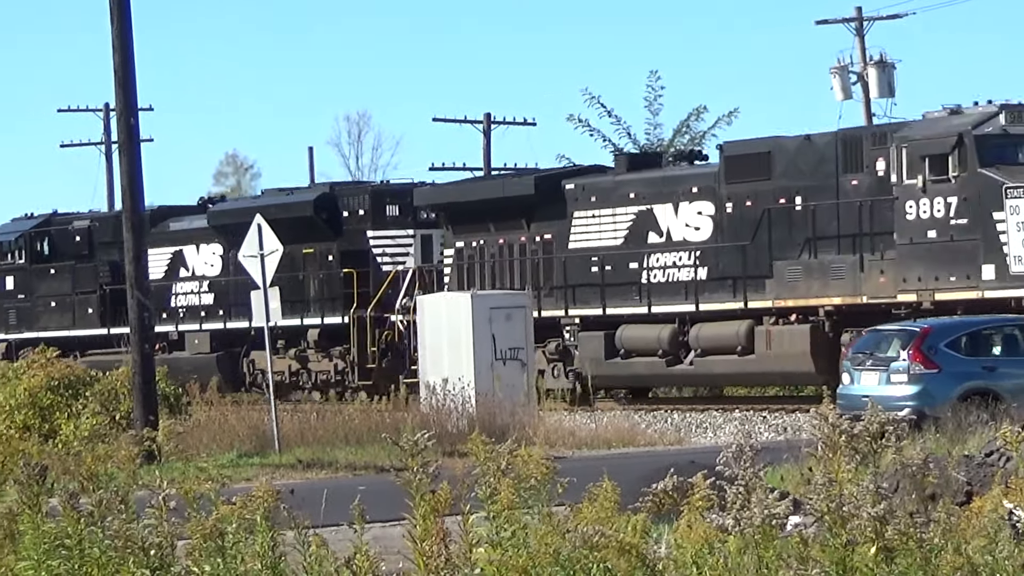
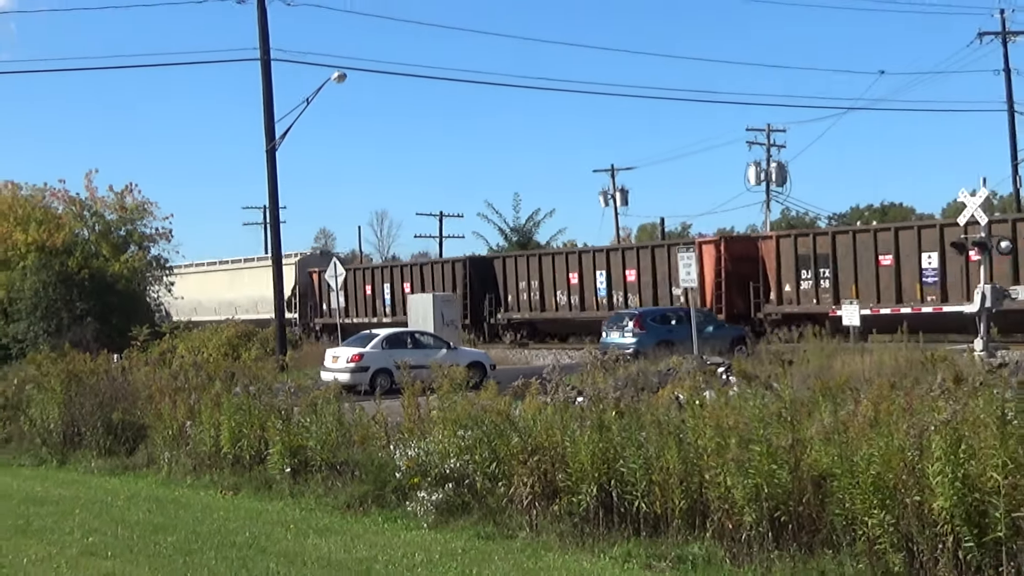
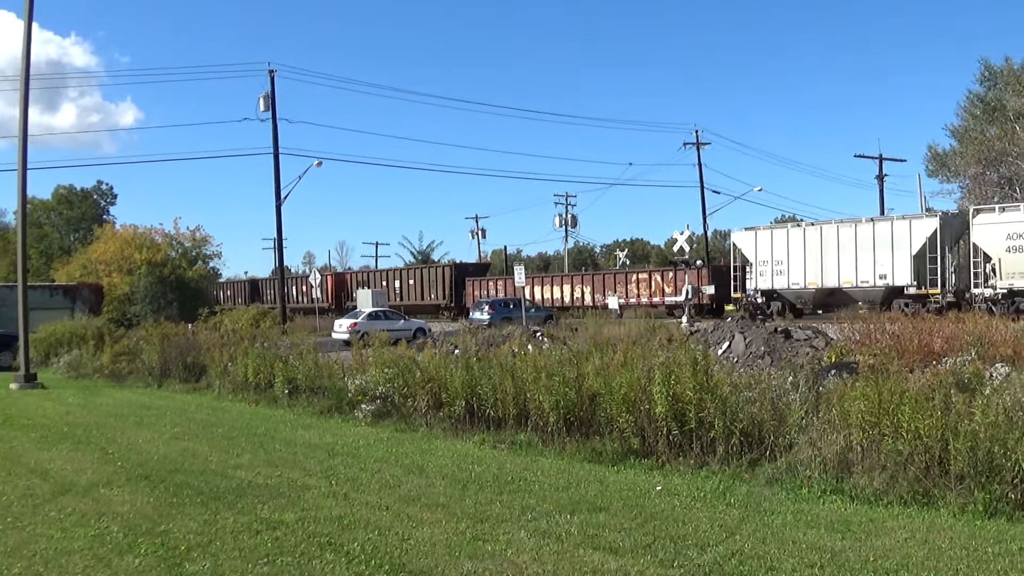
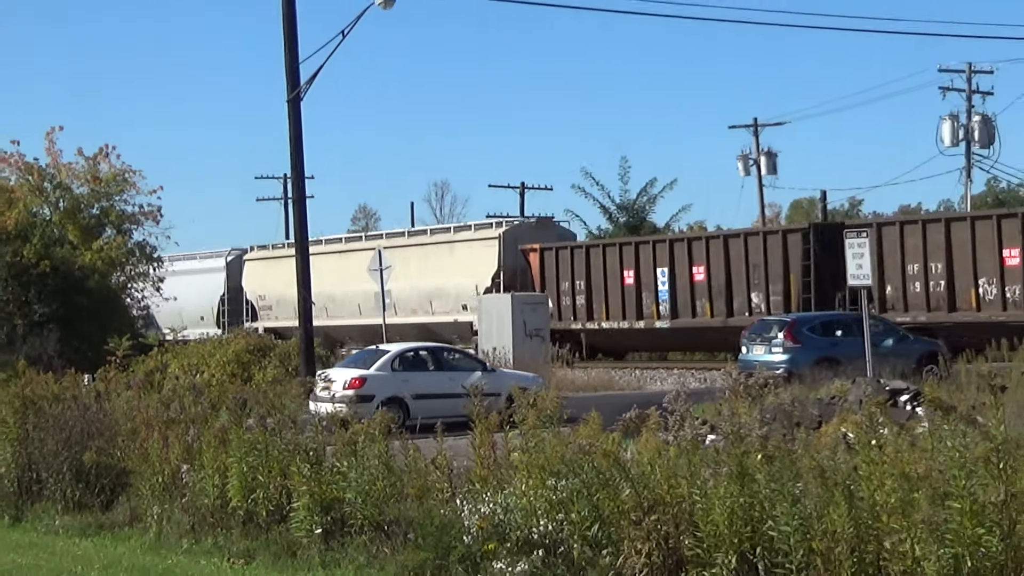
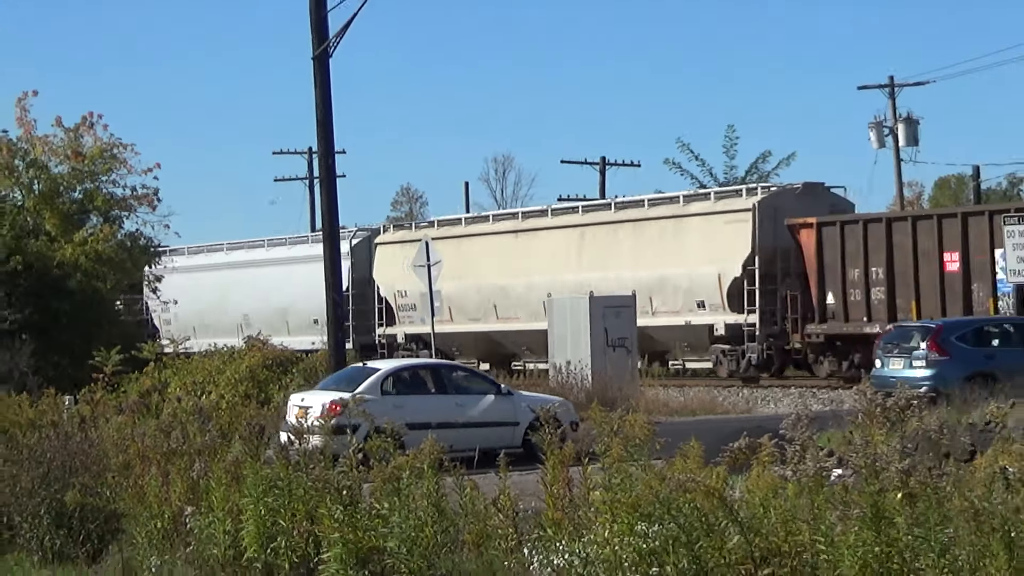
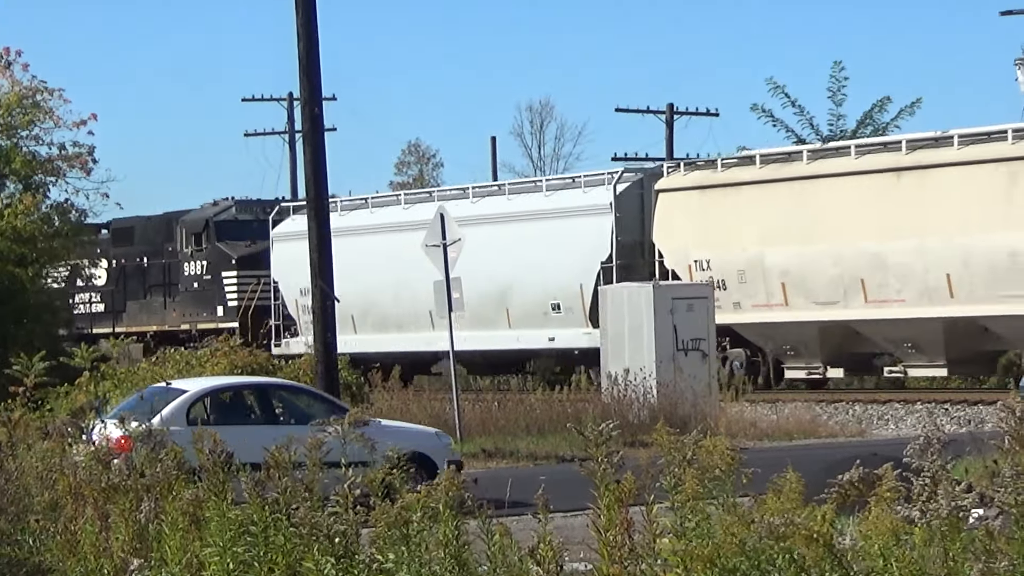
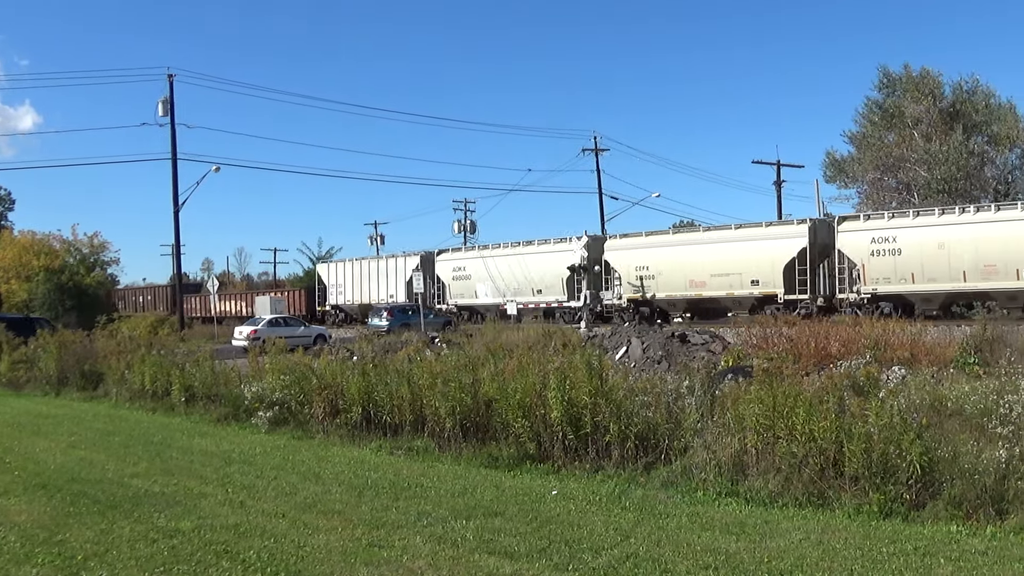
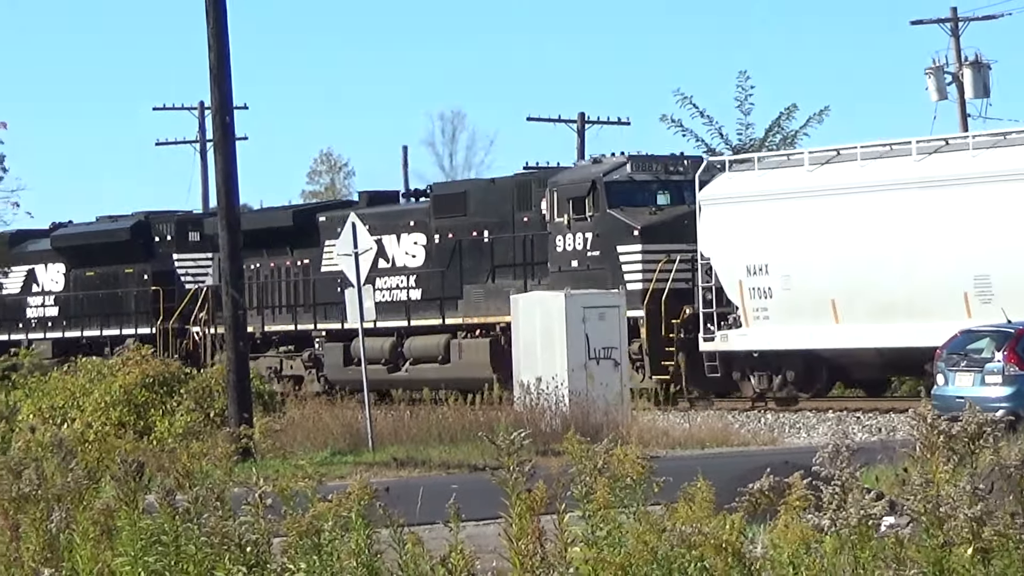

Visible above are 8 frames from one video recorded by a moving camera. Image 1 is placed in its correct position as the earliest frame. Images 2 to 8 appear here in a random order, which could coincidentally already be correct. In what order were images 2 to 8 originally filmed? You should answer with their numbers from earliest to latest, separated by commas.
8, 6, 5, 4, 2, 3, 7
